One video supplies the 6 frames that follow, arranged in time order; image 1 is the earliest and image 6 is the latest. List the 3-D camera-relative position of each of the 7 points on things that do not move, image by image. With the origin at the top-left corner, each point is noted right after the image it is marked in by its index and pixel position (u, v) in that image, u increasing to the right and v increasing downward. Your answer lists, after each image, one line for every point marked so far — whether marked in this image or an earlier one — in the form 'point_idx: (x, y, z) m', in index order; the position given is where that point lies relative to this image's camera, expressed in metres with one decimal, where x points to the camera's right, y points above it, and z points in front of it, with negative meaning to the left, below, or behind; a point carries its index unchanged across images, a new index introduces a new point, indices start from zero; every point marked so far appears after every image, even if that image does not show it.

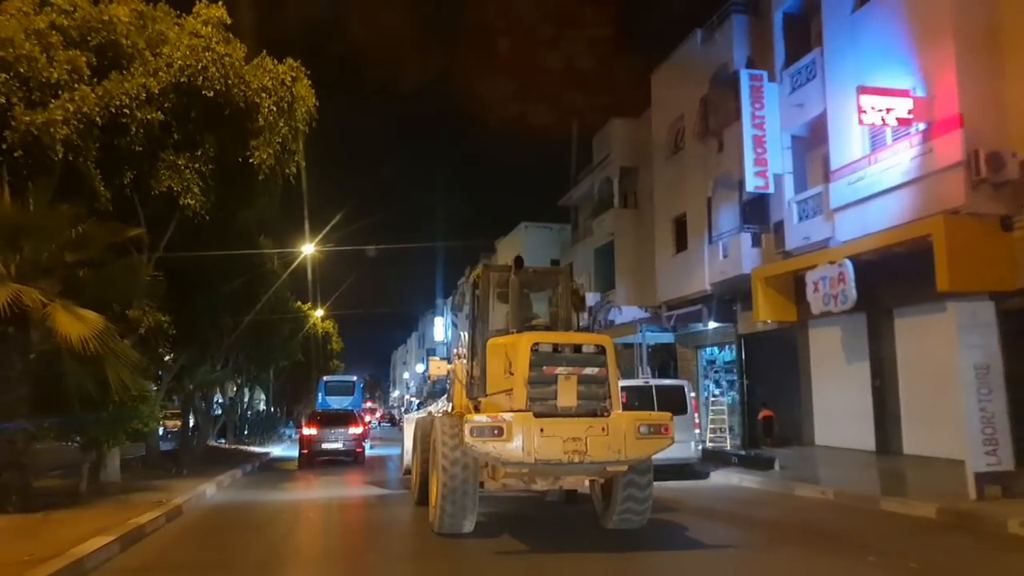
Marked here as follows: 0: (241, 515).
0: (-6.5, -5.4, +17.2) m
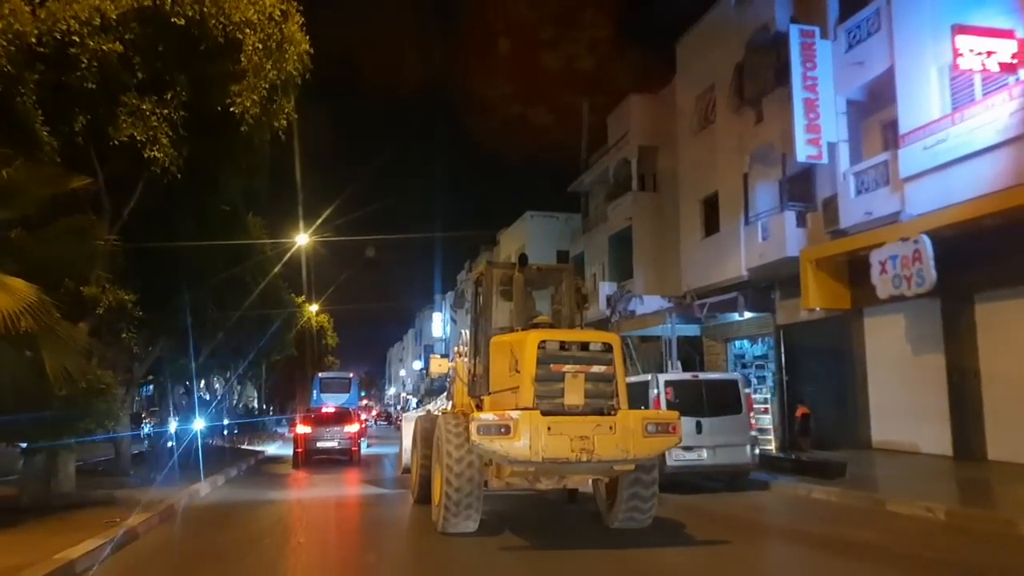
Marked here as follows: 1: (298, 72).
0: (-6.2, -5.0, +15.3) m
1: (-4.1, +4.1, +13.7) m
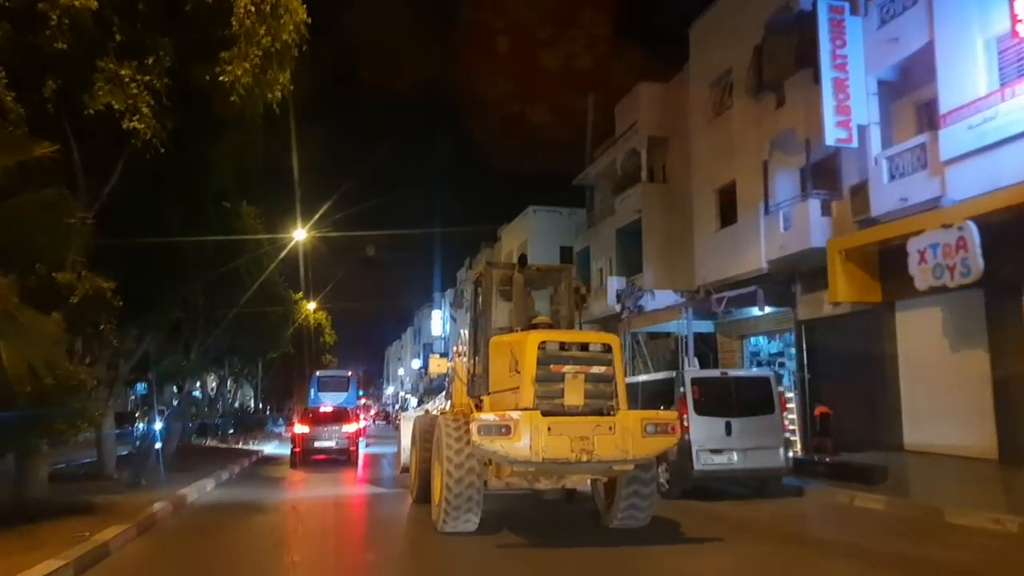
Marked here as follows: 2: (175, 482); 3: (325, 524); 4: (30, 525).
0: (-6.0, -4.9, +14.5) m
1: (-3.9, +4.3, +12.9) m
2: (-9.2, -5.3, +19.6) m
3: (-4.3, -5.5, +16.5) m
4: (-8.3, -4.0, +12.4) m
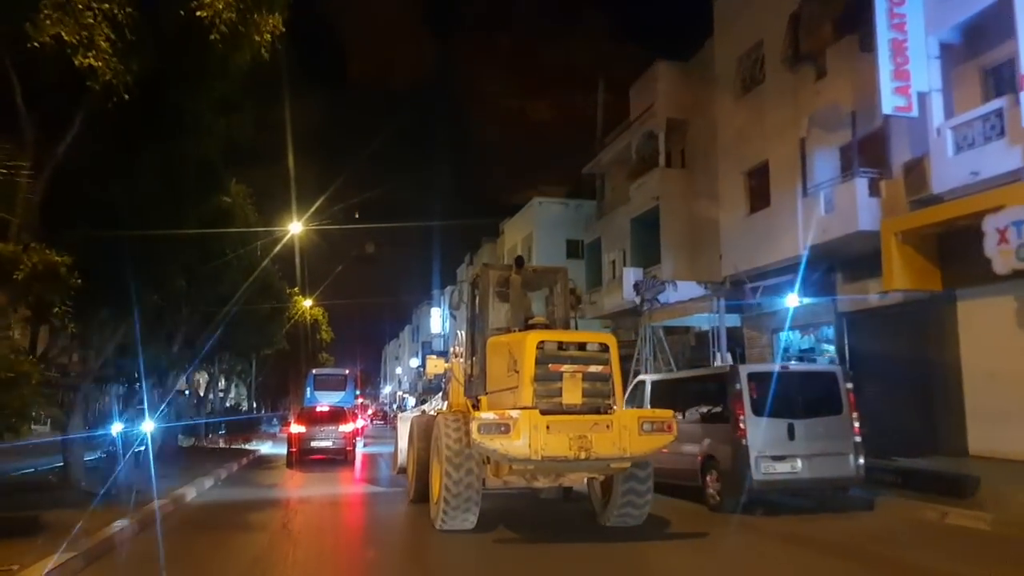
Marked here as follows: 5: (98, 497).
0: (-5.7, -4.6, +13.0) m
1: (-3.5, +4.6, +11.4) m
2: (-8.9, -5.0, +18.1) m
3: (-4.0, -5.3, +15.1) m
4: (-8.0, -3.8, +10.9) m
5: (-9.1, -4.5, +15.5) m
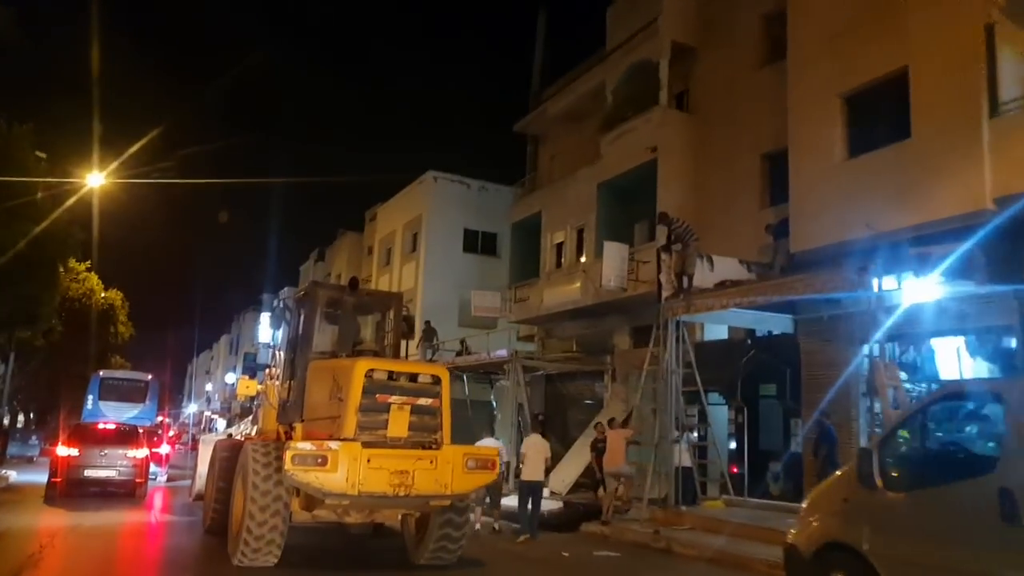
0: (-5.3, -3.1, +4.2) m
1: (-2.1, +5.9, +3.6) m
2: (-9.7, -3.4, +8.3) m
3: (-4.2, -4.0, +6.5) m
4: (-6.9, -2.0, +1.6) m
5: (-9.2, -2.8, +5.8) m
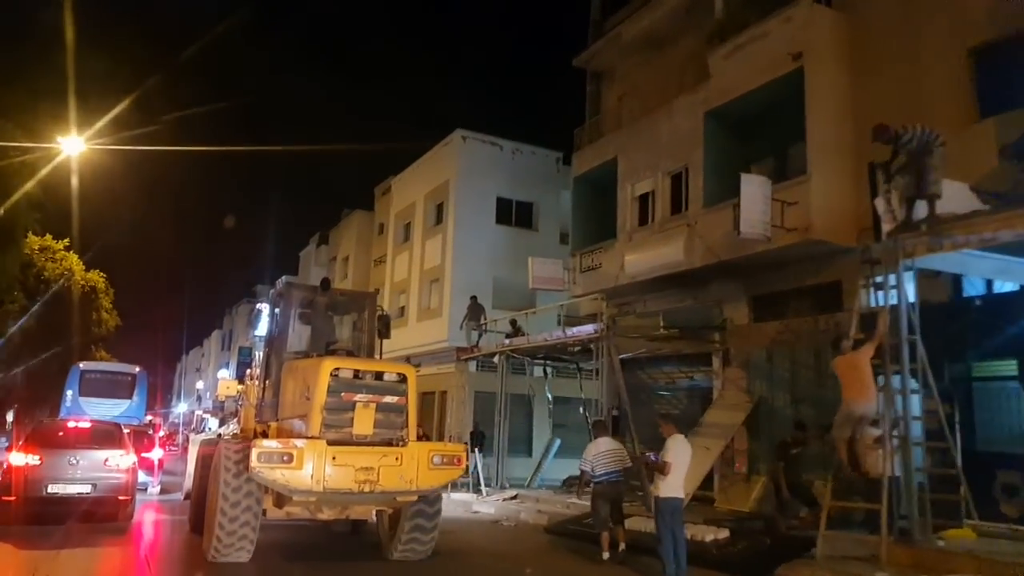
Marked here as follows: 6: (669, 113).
0: (-3.5, -2.3, +0.3) m
1: (-0.3, +6.7, -0.3) m
2: (-7.9, -2.7, +4.3) m
3: (-2.4, -3.2, +2.6) m
4: (-5.1, -1.2, -2.3) m
5: (-7.4, -2.1, +1.8) m
6: (+2.9, +3.5, +16.4) m
